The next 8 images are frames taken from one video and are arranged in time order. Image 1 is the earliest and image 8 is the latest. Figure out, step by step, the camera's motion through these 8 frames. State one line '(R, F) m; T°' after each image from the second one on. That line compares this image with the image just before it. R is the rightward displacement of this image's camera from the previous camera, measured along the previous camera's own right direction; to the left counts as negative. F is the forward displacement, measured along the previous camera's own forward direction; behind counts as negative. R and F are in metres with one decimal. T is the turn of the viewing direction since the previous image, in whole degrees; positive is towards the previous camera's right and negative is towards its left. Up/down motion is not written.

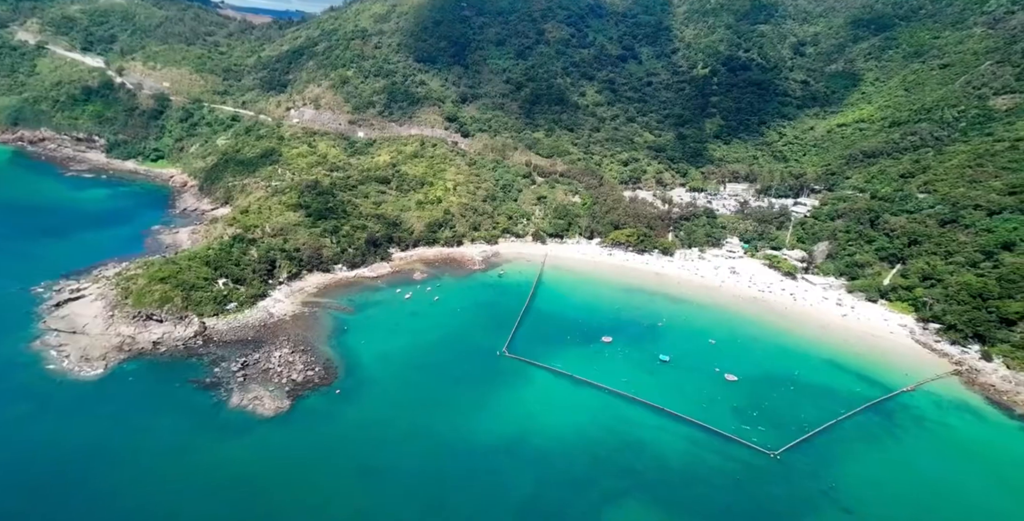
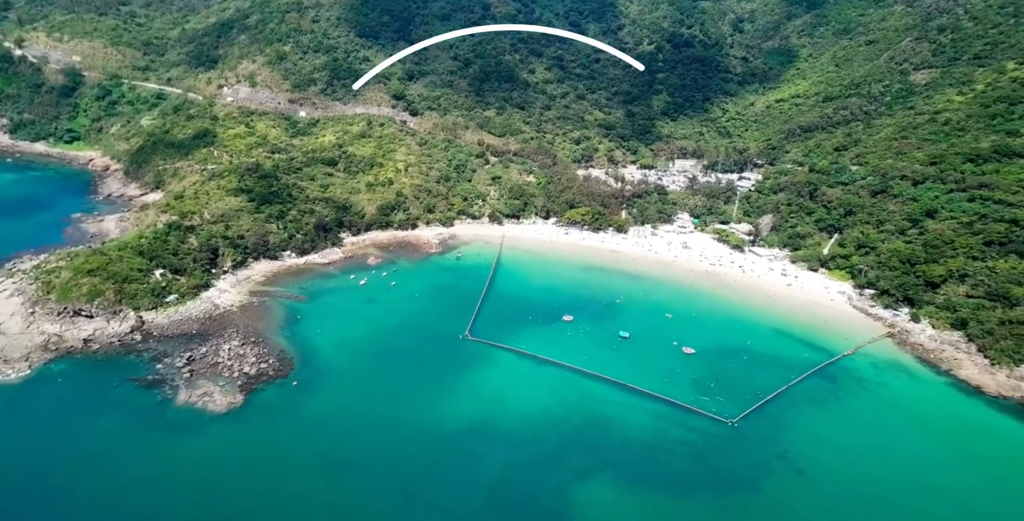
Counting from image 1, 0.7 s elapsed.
(-0.7, +0.2) m; +5°
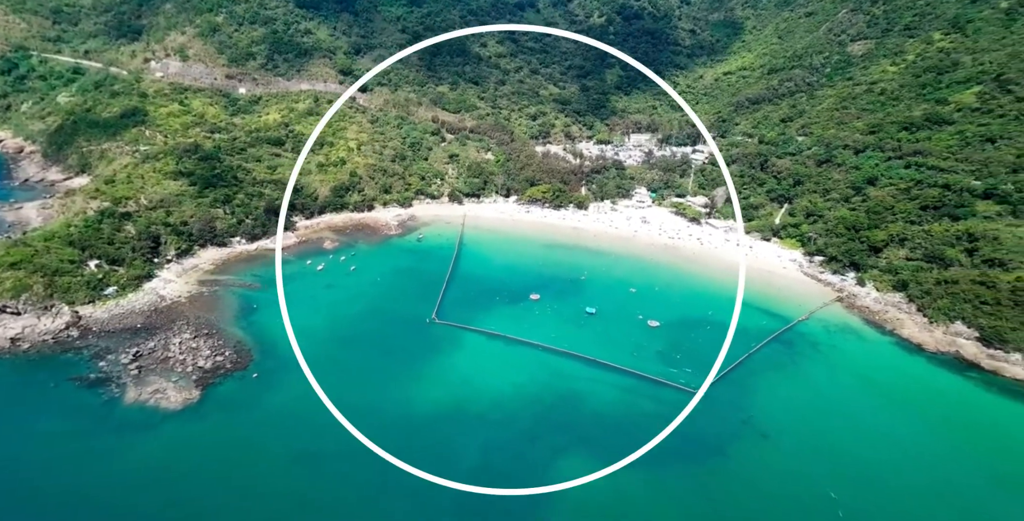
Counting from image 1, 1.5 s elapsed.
(-0.8, +0.3) m; +5°
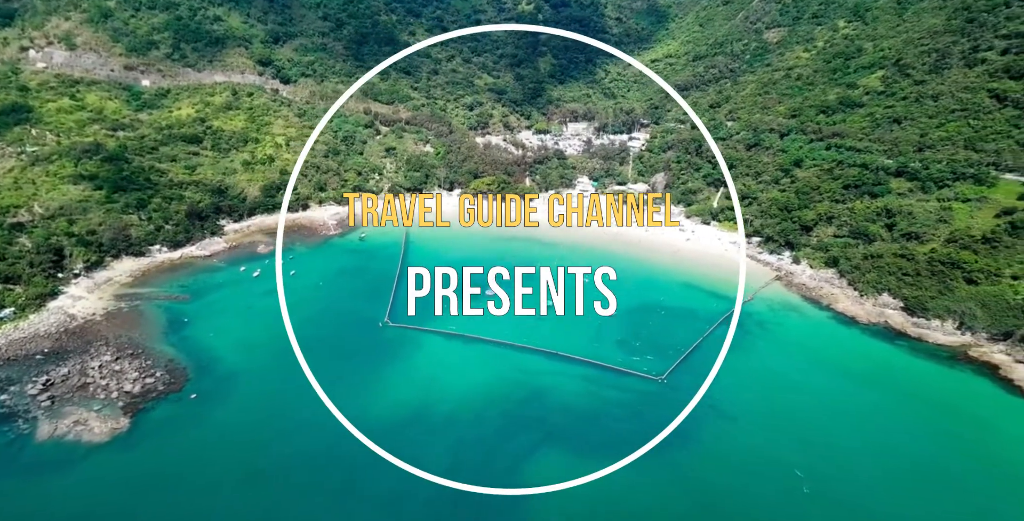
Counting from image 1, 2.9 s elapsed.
(-1.5, +0.8) m; +7°
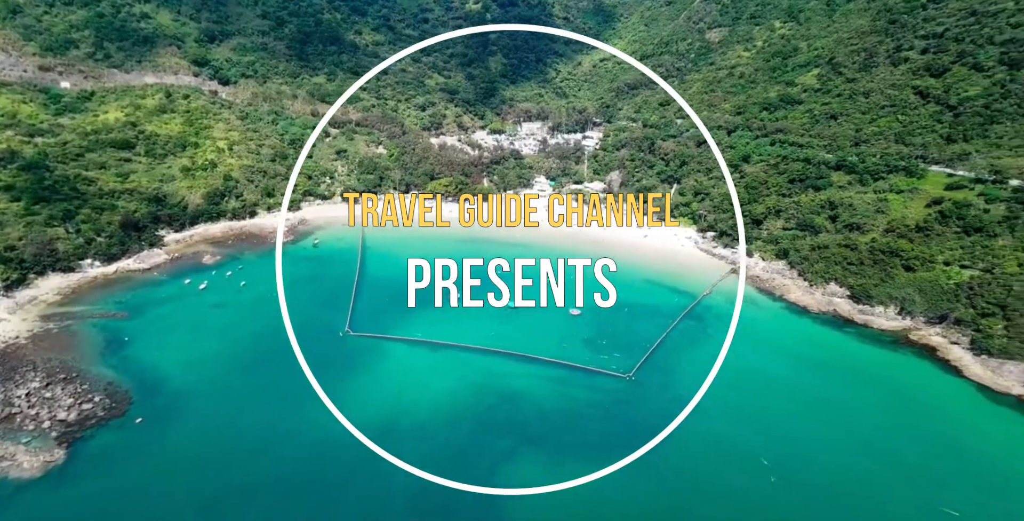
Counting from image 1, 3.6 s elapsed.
(-0.8, +0.5) m; +5°
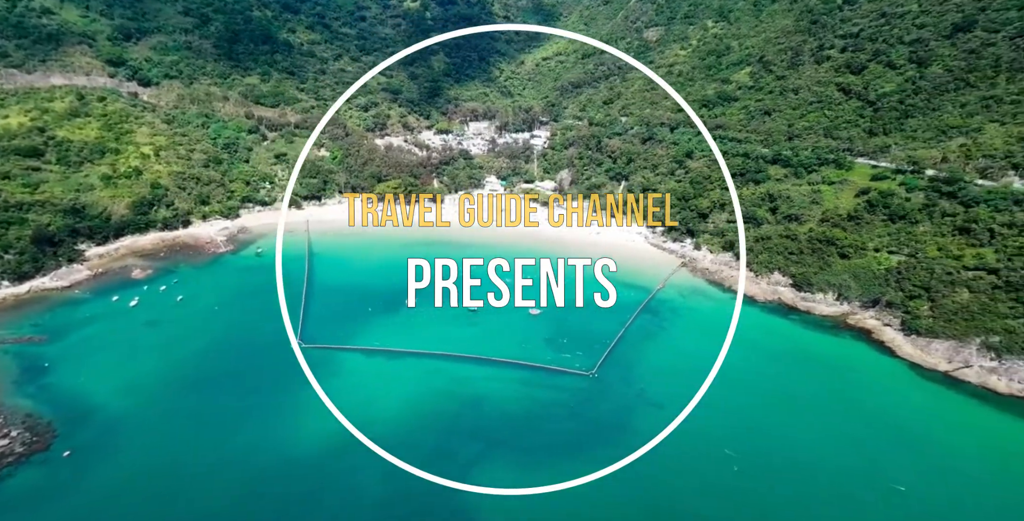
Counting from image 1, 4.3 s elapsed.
(-0.9, +0.6) m; +6°
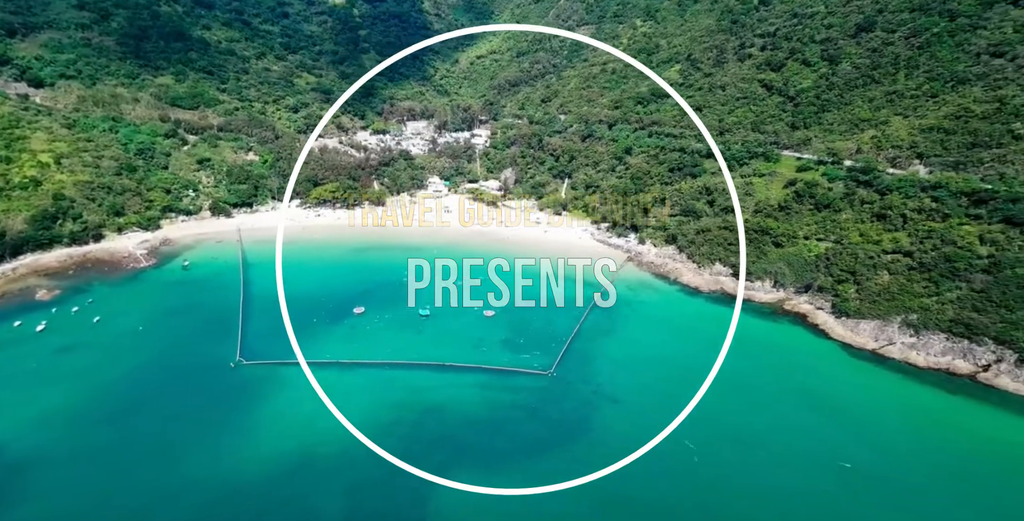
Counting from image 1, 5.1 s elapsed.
(-0.9, +0.8) m; +7°
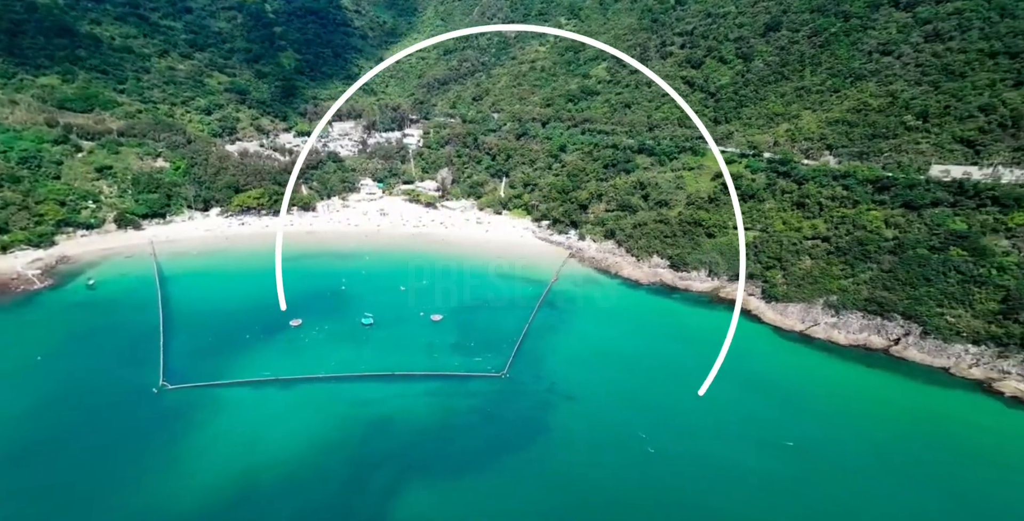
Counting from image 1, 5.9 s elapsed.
(-0.8, +1.0) m; +7°
